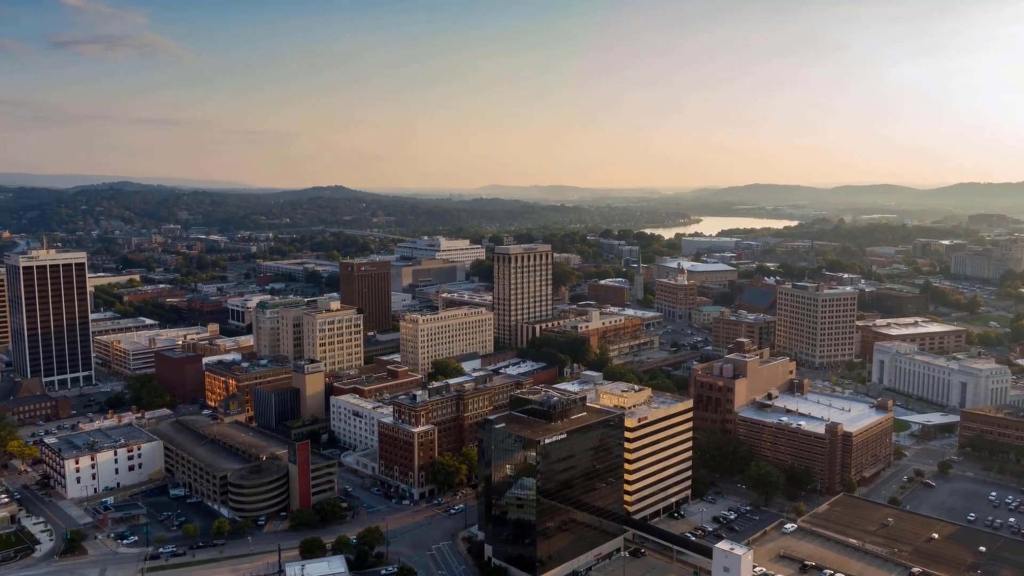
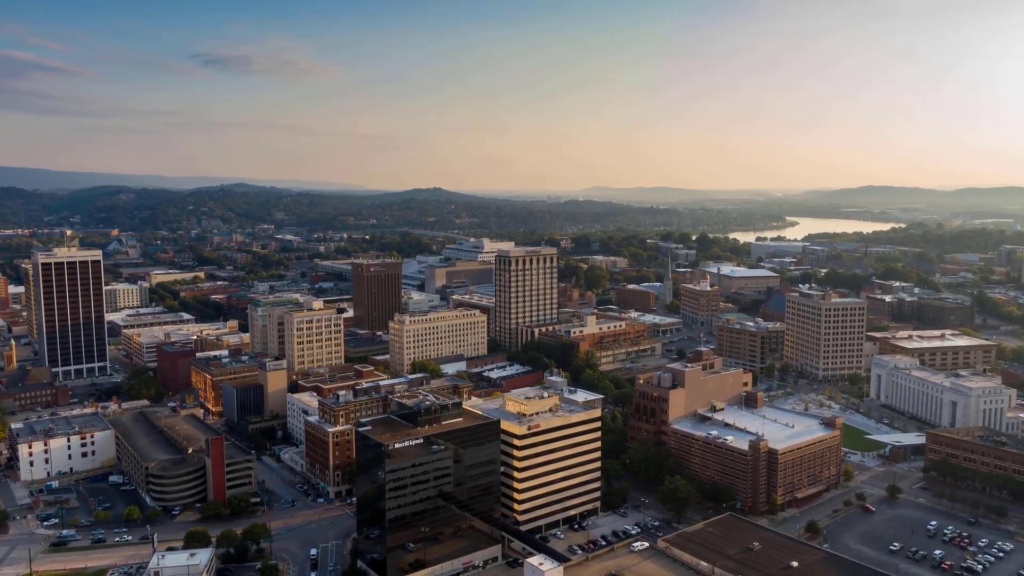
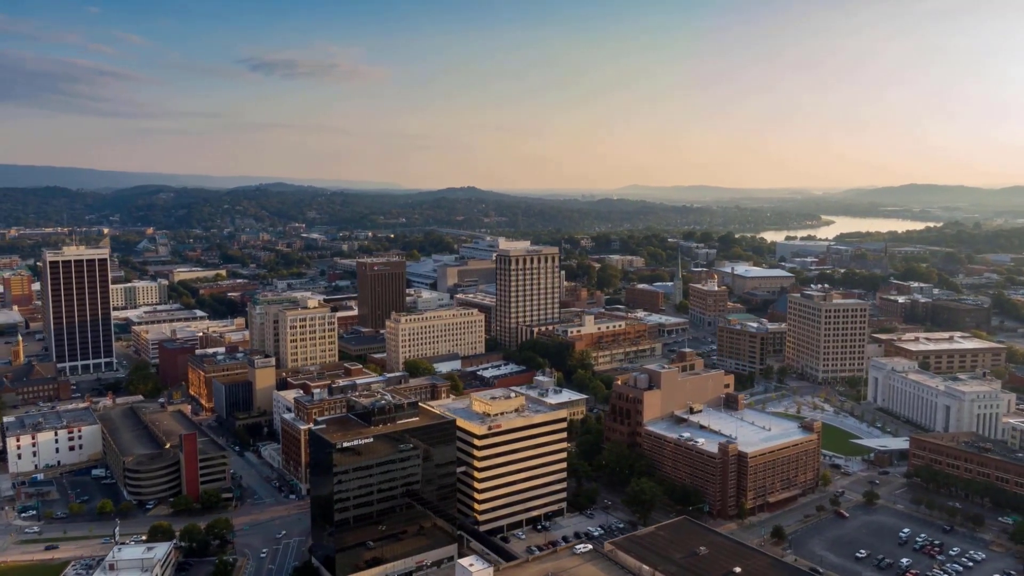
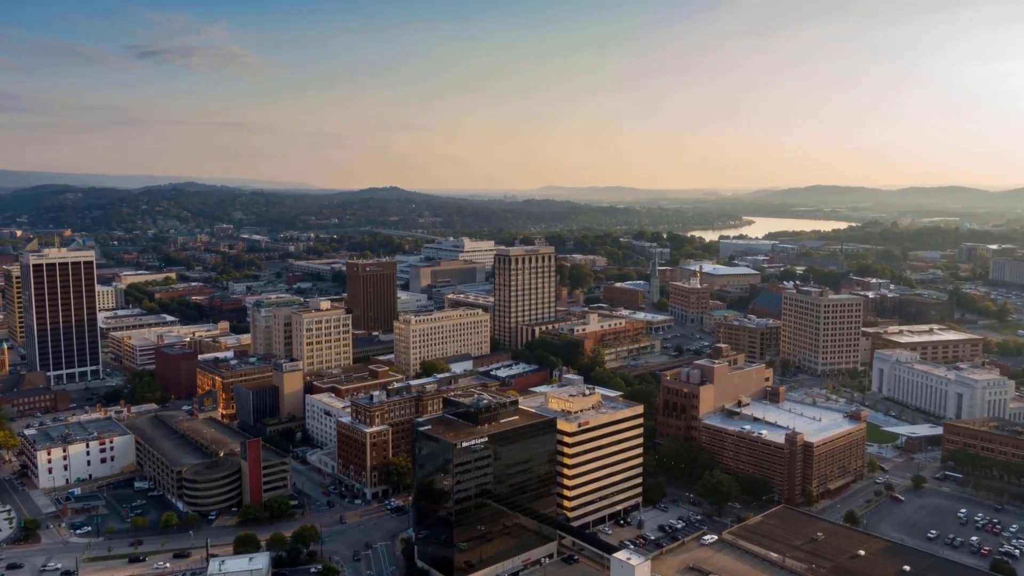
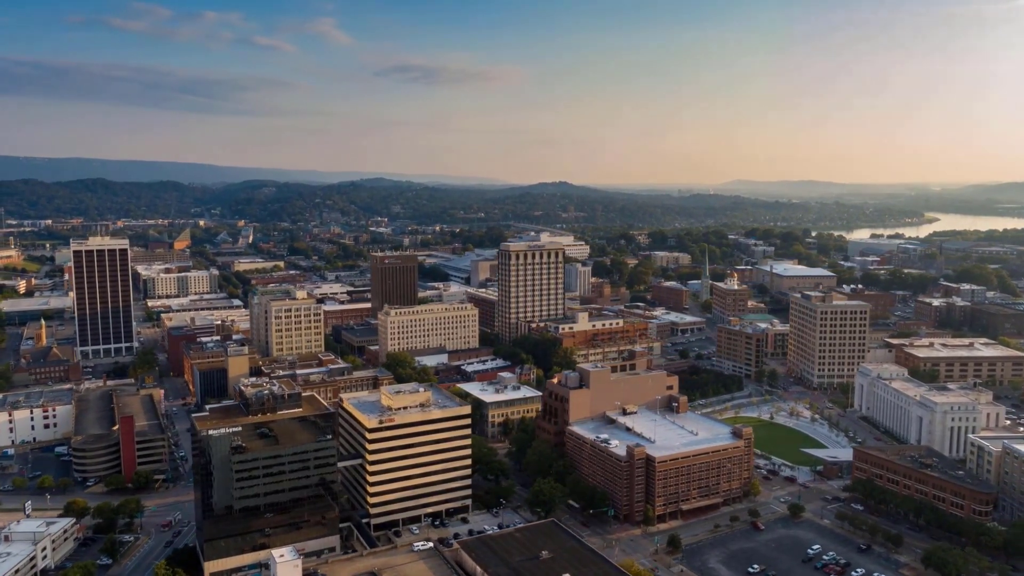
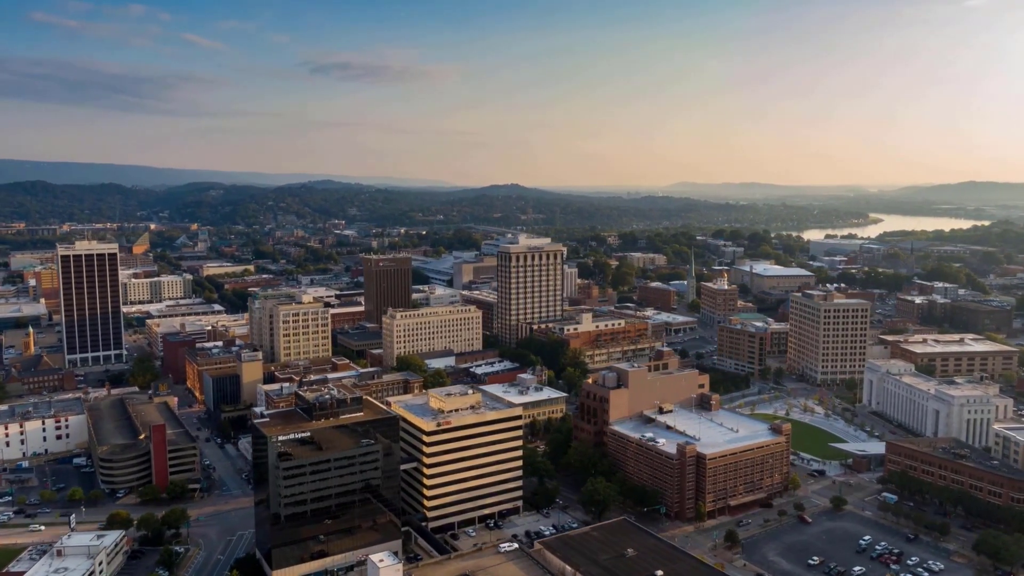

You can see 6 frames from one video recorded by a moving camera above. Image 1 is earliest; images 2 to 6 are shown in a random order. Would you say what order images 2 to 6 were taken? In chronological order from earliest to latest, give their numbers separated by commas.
4, 2, 3, 6, 5
